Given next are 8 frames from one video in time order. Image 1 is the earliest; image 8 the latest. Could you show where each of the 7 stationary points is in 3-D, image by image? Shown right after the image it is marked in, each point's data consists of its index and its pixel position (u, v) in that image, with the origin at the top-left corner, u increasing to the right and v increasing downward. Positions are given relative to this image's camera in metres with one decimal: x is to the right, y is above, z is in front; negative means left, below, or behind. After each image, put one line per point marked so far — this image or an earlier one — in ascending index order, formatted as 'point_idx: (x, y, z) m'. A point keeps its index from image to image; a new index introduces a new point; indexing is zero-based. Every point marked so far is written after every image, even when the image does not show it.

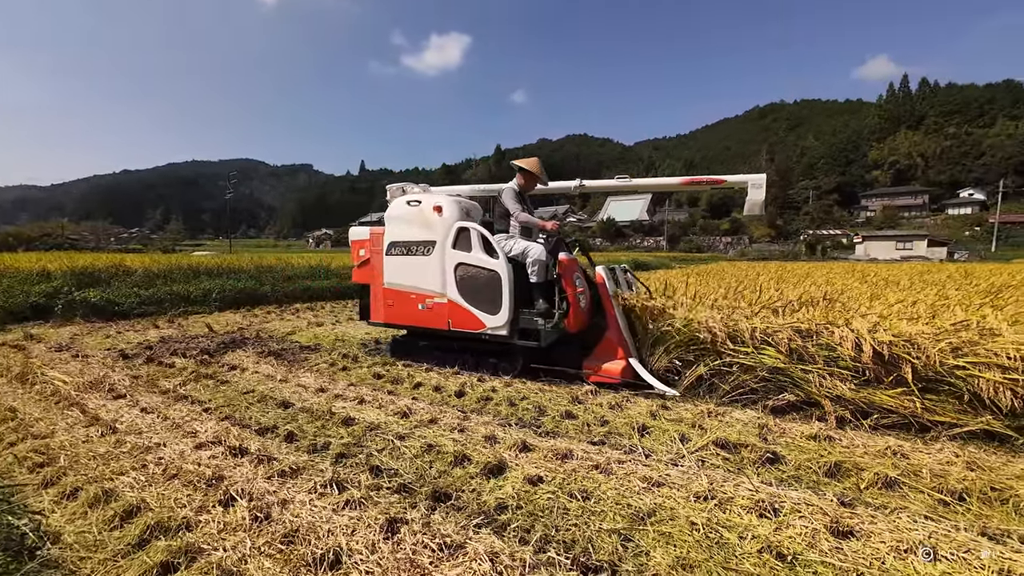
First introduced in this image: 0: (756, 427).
0: (+2.0, -1.1, +3.5) m
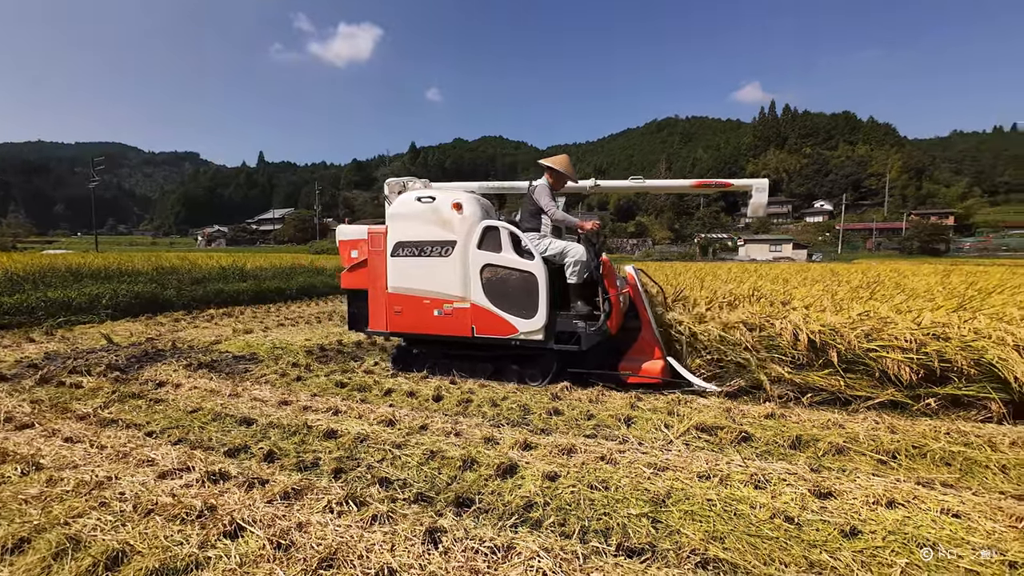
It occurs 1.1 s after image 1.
0: (+1.9, -1.1, +3.9) m
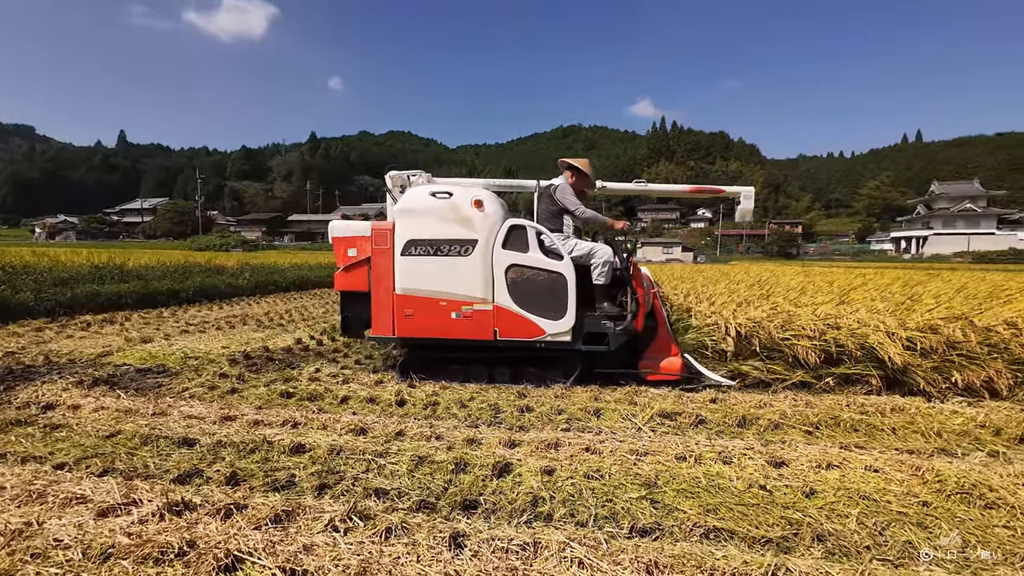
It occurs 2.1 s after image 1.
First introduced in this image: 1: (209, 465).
0: (+1.6, -1.1, +4.3) m
1: (-2.1, -1.2, +2.9) m
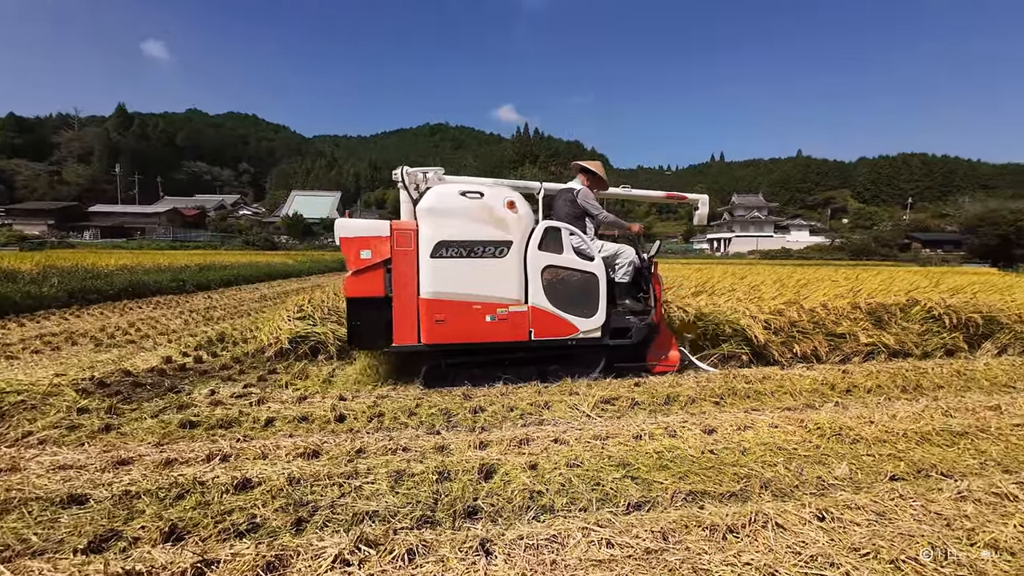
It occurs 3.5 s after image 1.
0: (+1.0, -1.1, +4.7) m
1: (-2.1, -1.3, +2.3) m
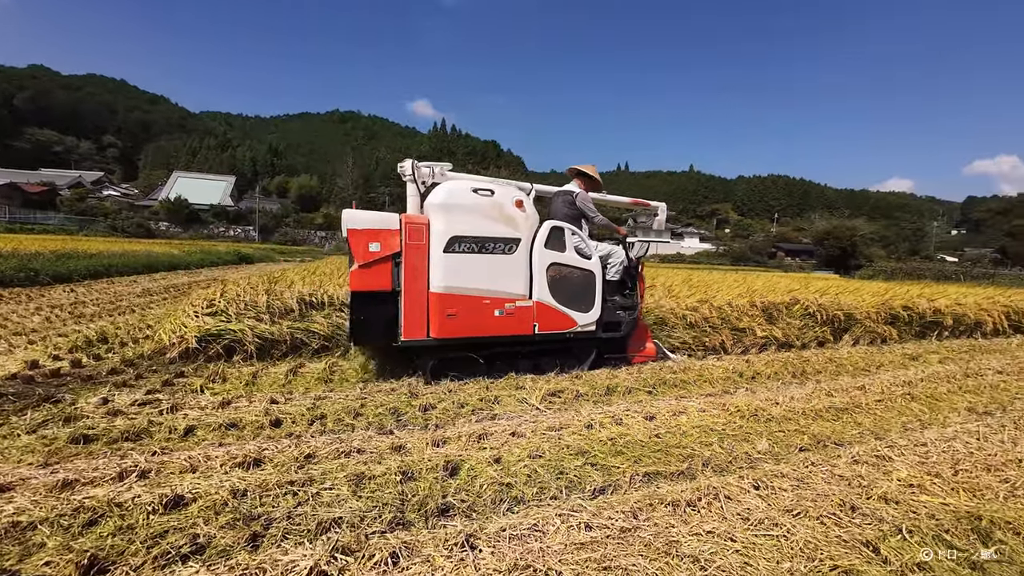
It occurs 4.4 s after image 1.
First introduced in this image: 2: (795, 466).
0: (+0.4, -1.0, +4.9) m
1: (-2.2, -1.2, +1.9) m
2: (+2.0, -1.2, +2.9) m
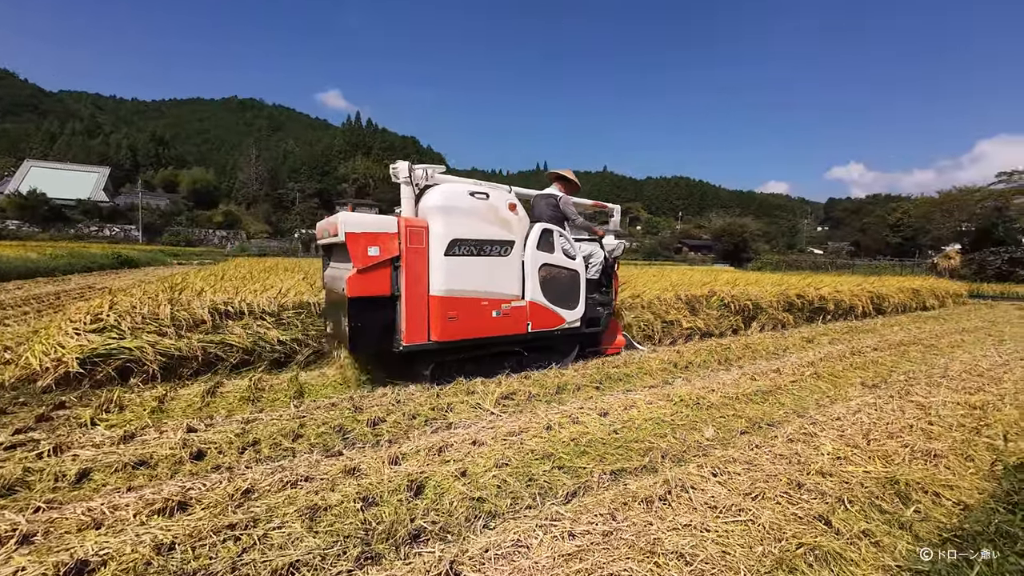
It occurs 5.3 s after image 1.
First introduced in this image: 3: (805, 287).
0: (-0.2, -1.0, +4.8) m
1: (-2.2, -1.3, +1.4) m
2: (+1.7, -1.2, +3.2) m
3: (+7.2, 0.0, +10.6) m
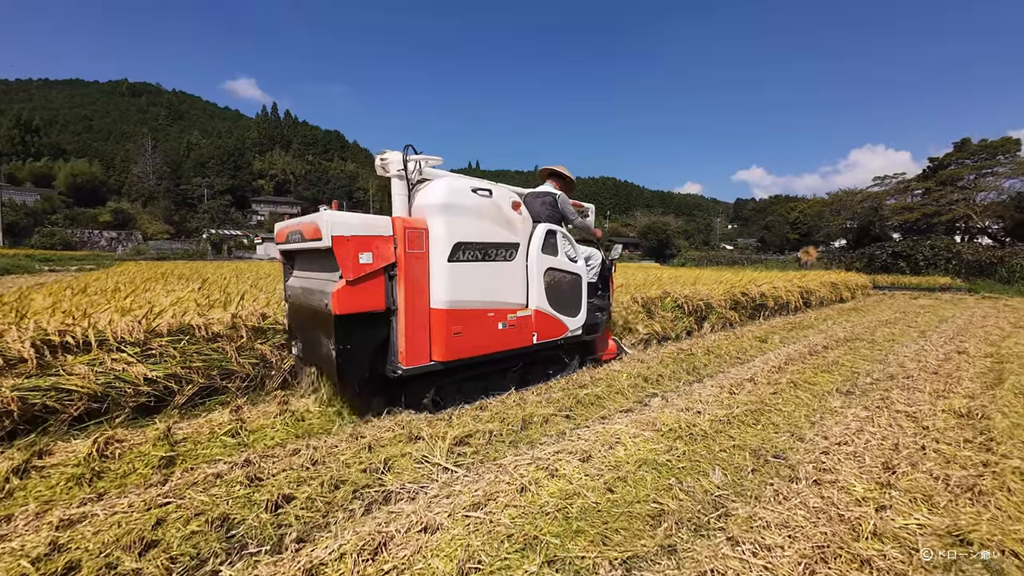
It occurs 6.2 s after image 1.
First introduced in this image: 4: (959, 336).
0: (-0.6, -1.2, +3.8) m
1: (-2.0, -1.5, +0.2) m
2: (+1.5, -1.3, +2.5) m
3: (+5.8, +0.1, +10.7) m
4: (+8.3, -0.9, +7.9) m
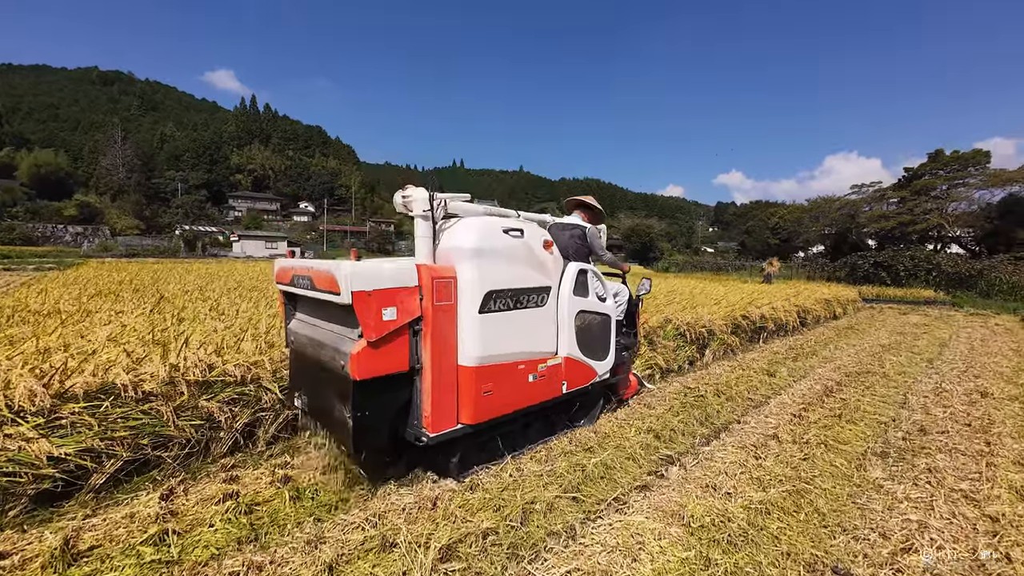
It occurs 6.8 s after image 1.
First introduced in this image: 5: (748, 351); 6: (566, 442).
0: (-0.6, -1.6, +3.1) m
1: (-1.9, -1.9, -0.6) m
2: (+1.5, -1.7, +1.9) m
3: (+5.6, -0.4, +10.2) m
4: (+8.1, -1.4, +7.6) m
5: (+4.9, -1.3, +8.9) m
6: (+0.5, -1.5, +4.2) m
